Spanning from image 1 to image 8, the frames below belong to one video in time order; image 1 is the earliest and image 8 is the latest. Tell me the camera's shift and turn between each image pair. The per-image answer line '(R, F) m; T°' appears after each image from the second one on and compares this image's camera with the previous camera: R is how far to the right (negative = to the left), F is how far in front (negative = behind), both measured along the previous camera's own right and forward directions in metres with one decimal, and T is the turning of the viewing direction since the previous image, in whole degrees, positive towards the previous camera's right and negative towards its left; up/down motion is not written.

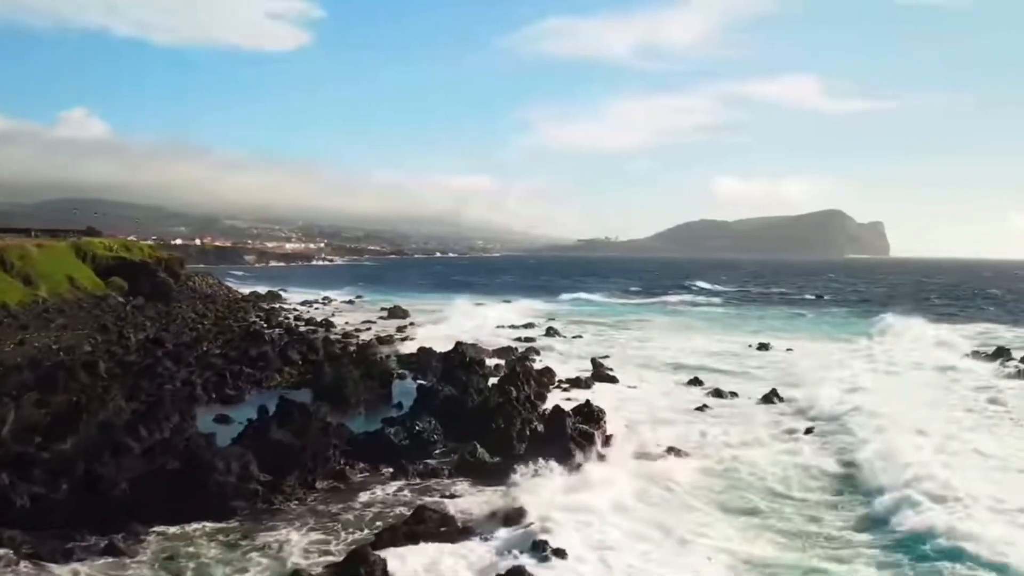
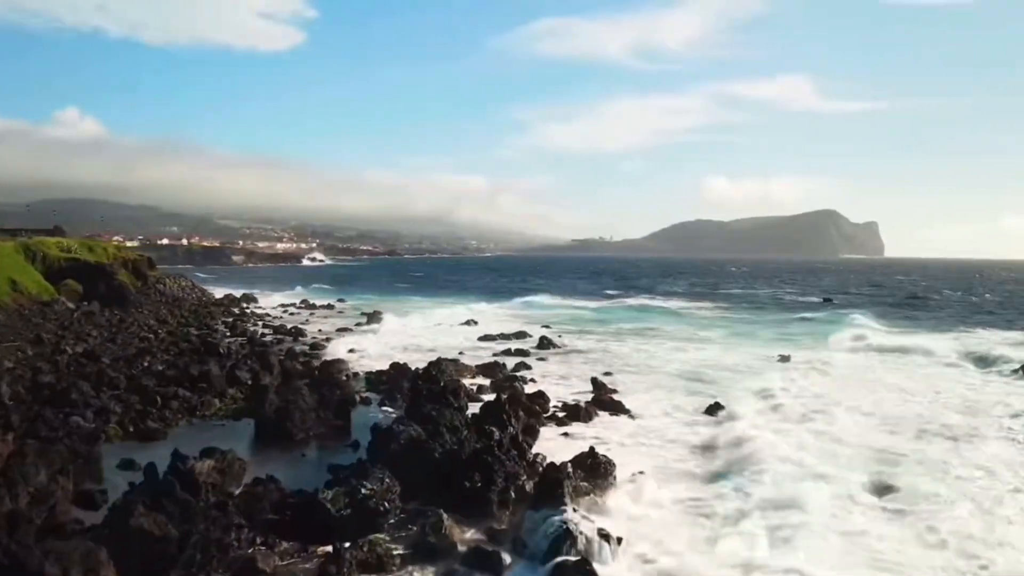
(+0.2, +3.7) m; 0°
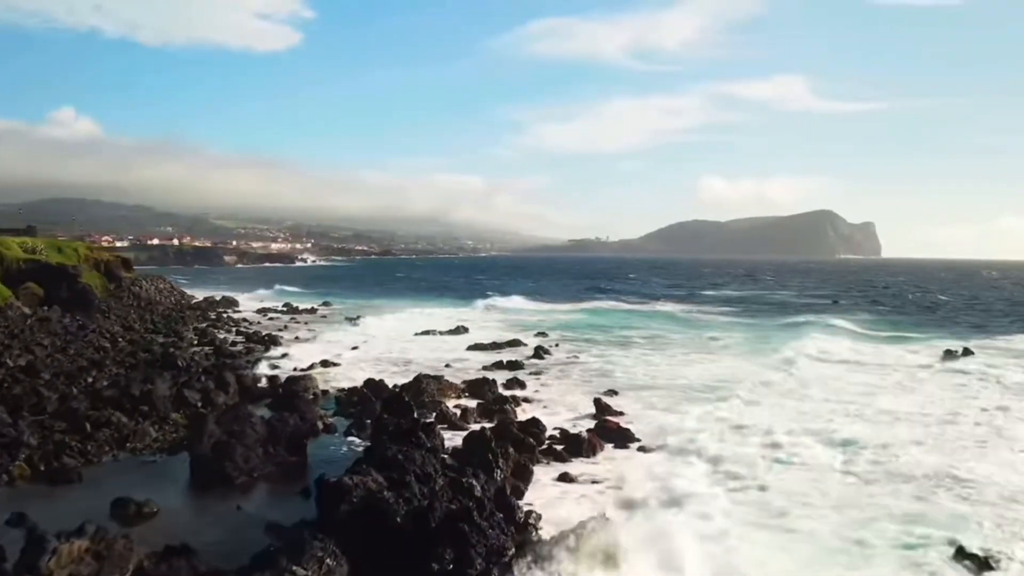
(+0.2, +2.8) m; 0°
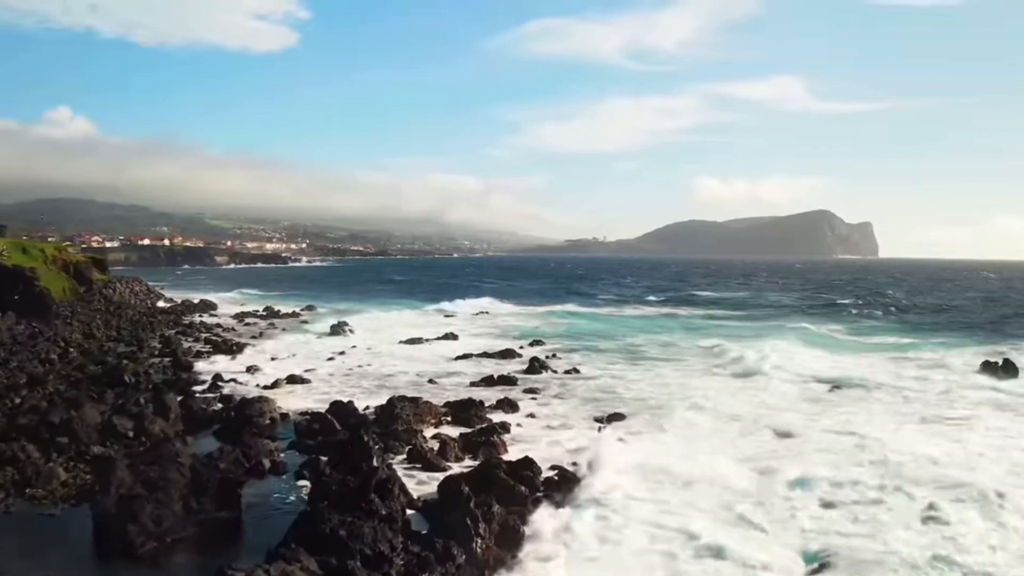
(+0.2, +2.8) m; 0°
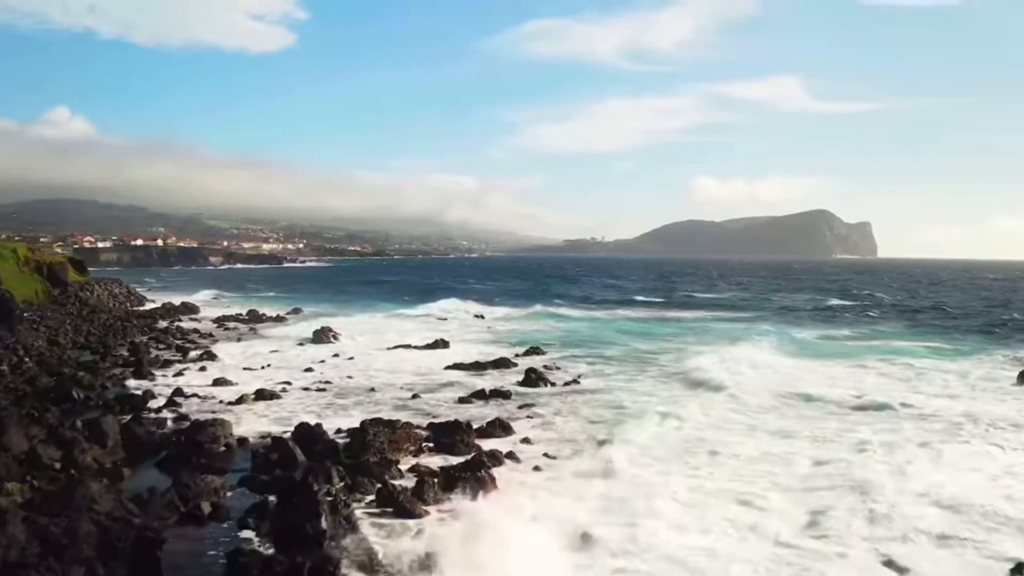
(+0.1, +2.3) m; 0°
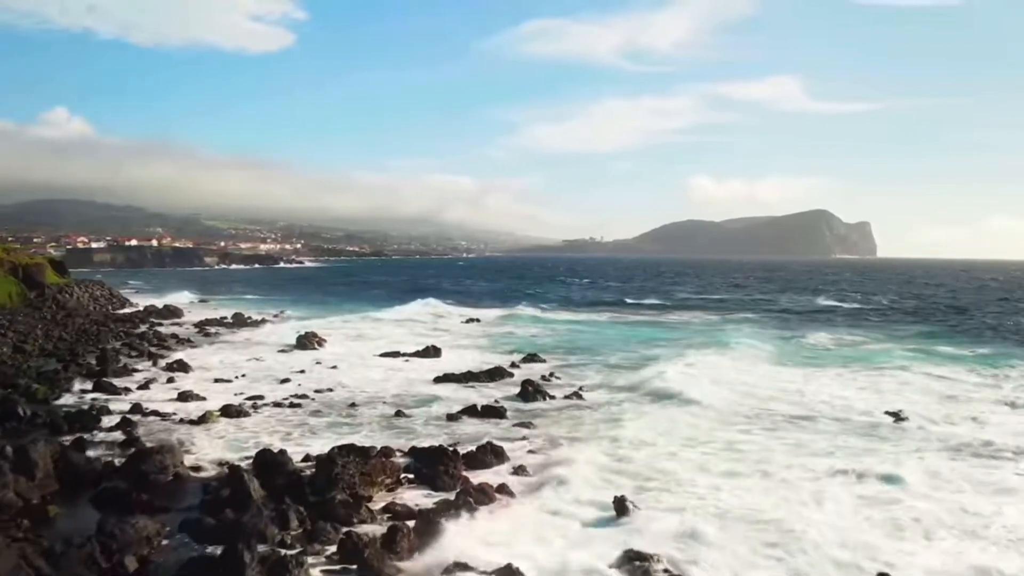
(+0.1, +2.0) m; 0°
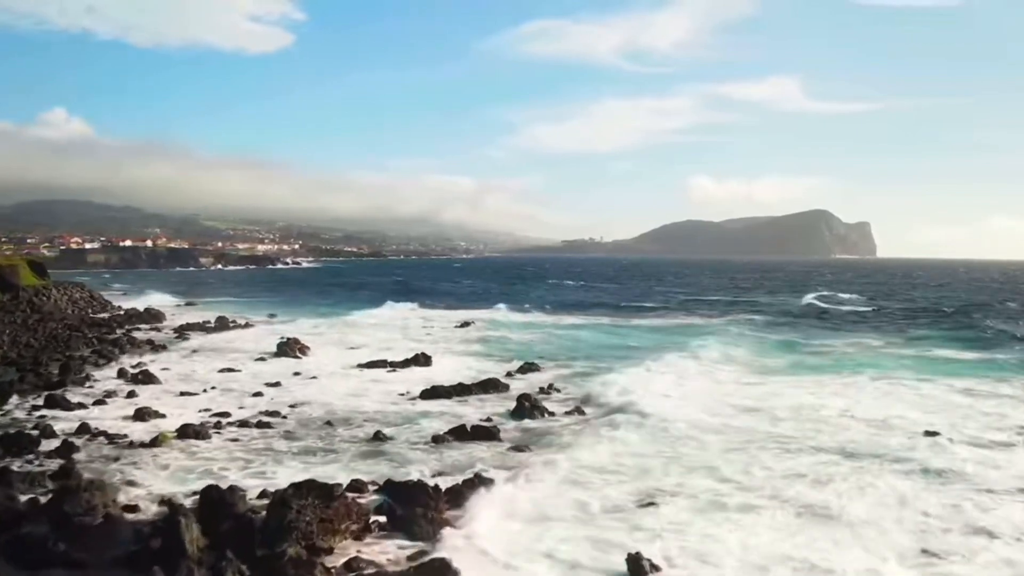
(+0.1, +2.0) m; 0°
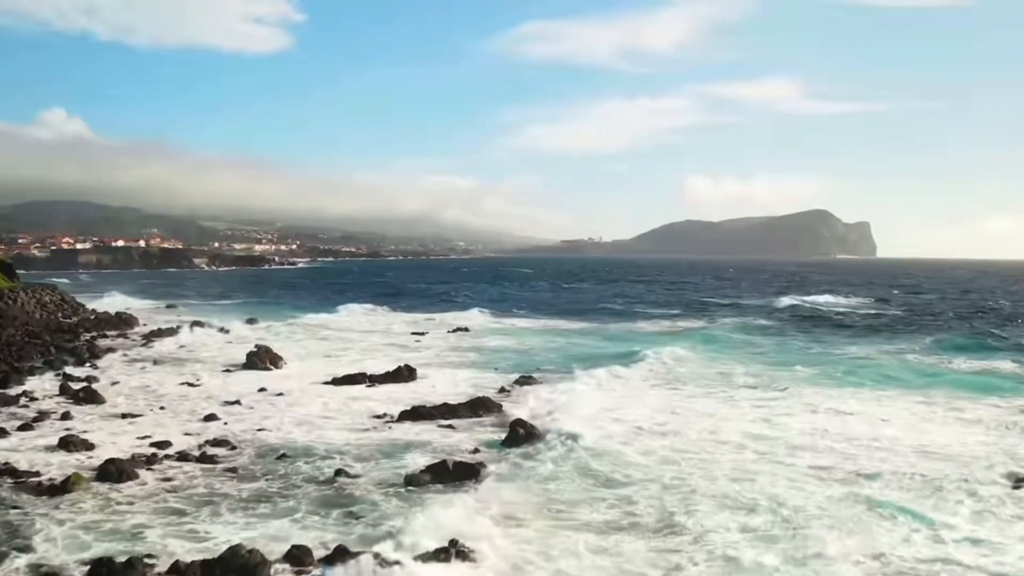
(+0.2, +2.7) m; 0°
